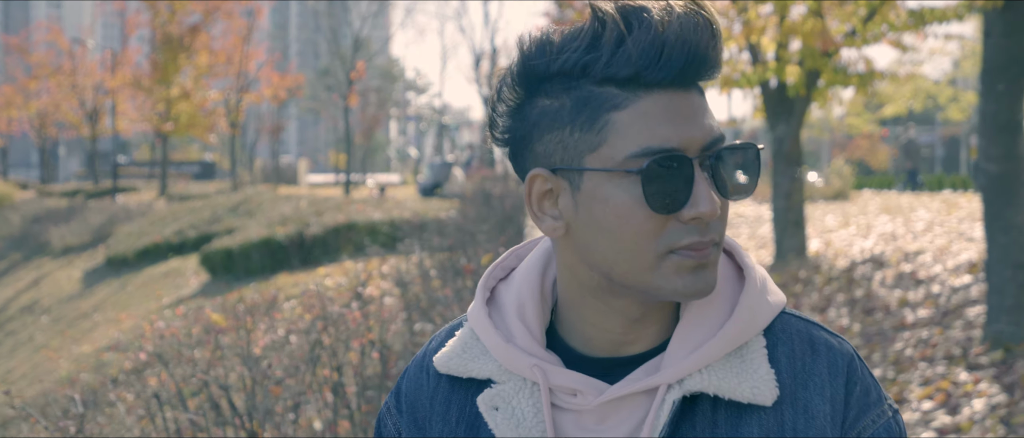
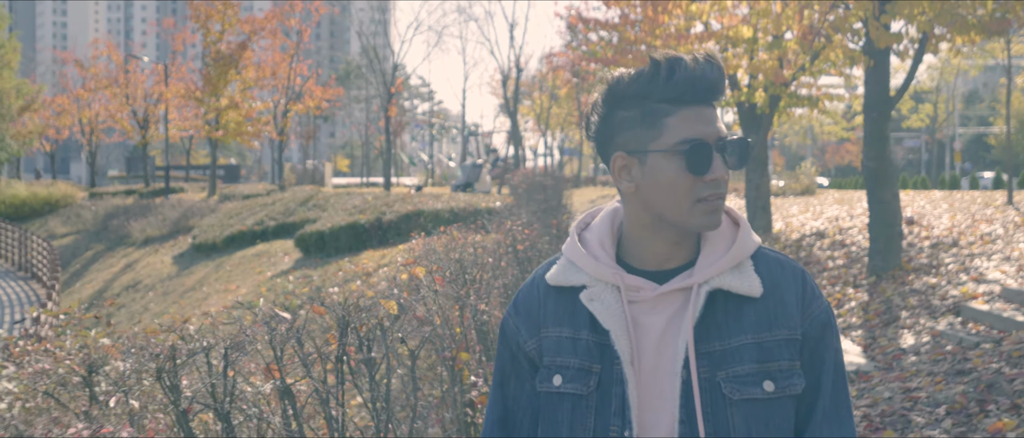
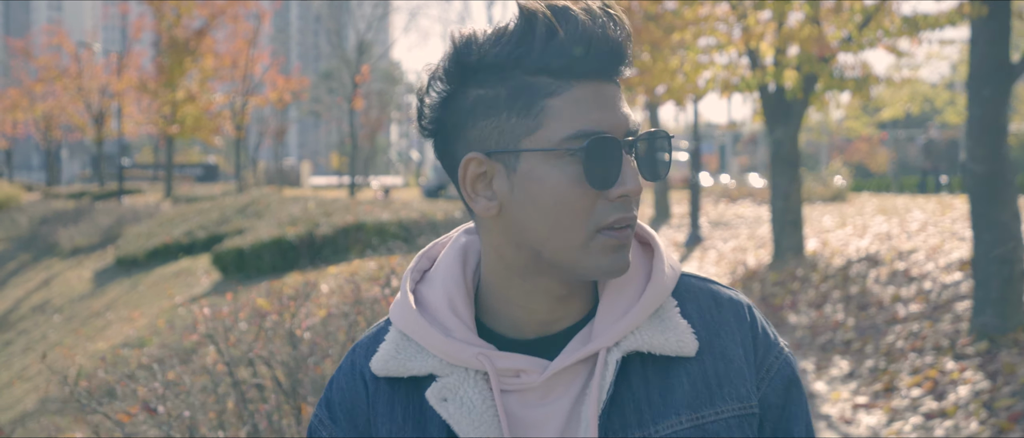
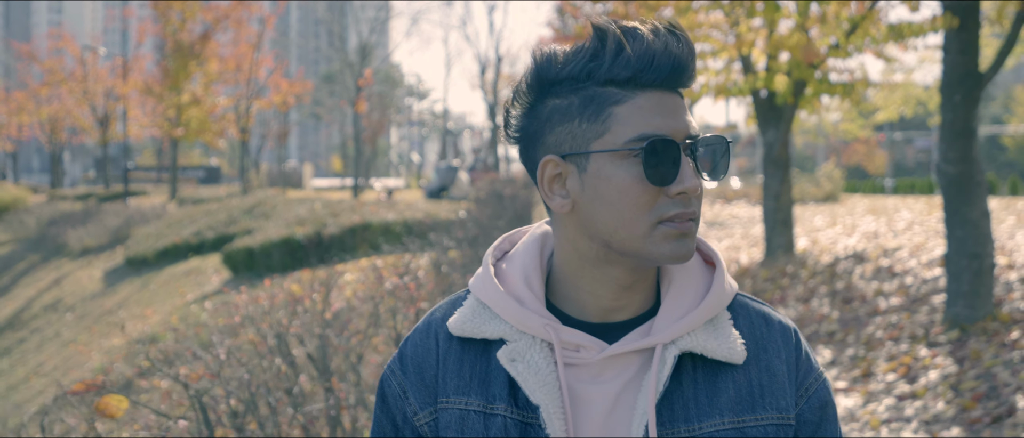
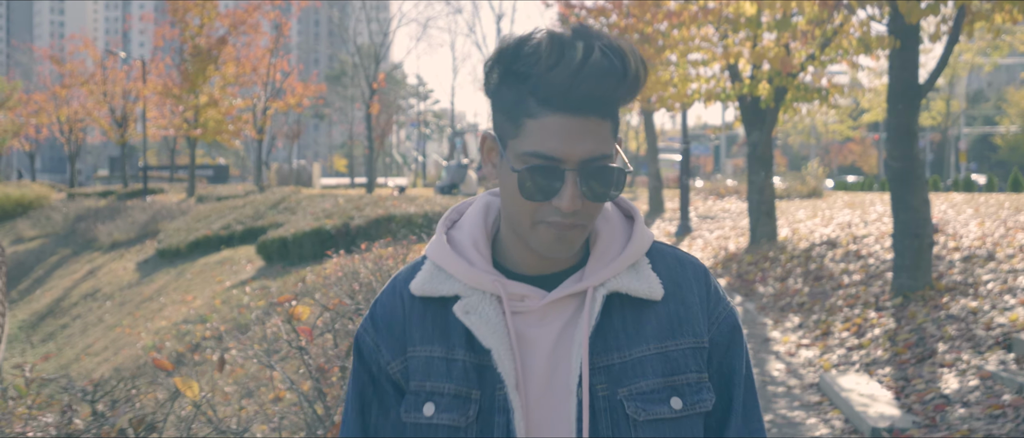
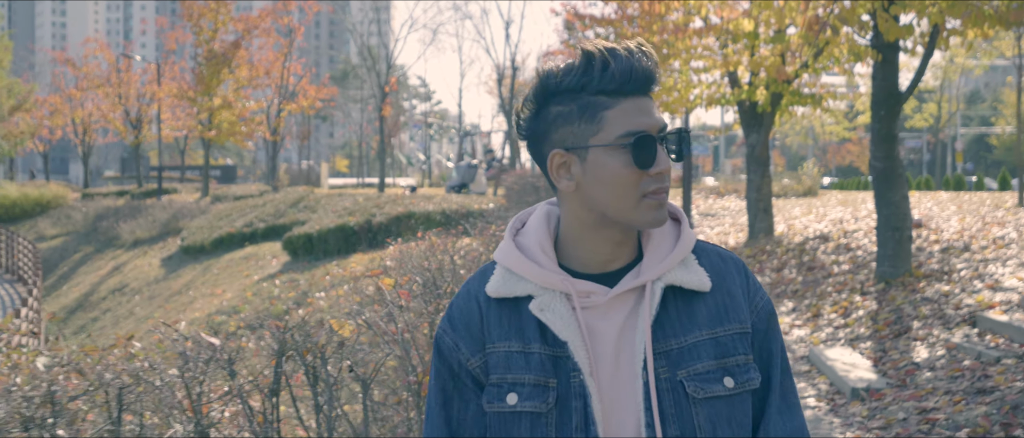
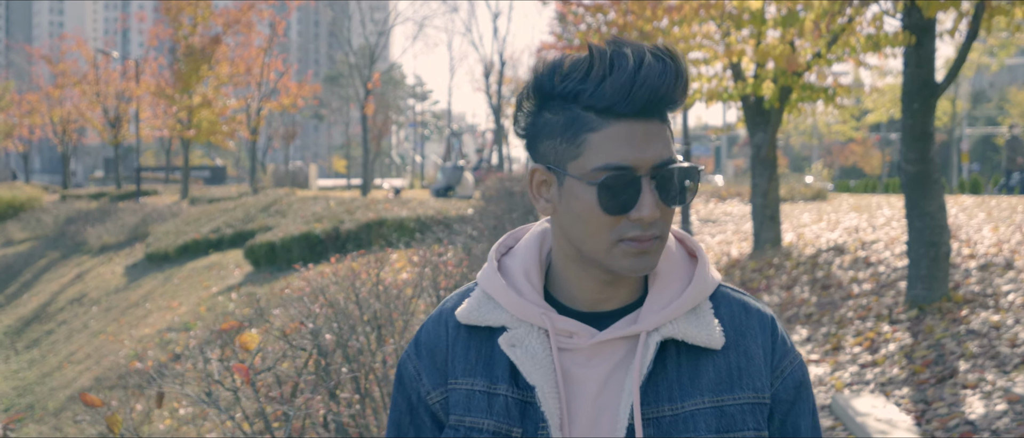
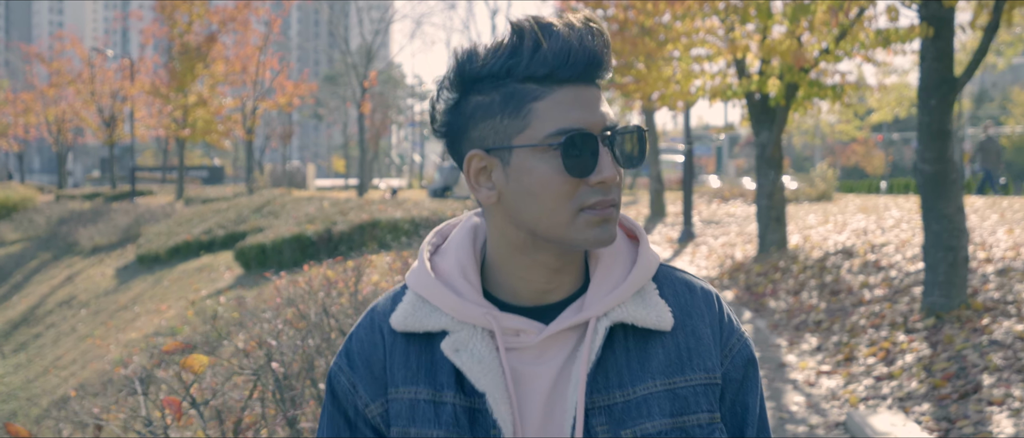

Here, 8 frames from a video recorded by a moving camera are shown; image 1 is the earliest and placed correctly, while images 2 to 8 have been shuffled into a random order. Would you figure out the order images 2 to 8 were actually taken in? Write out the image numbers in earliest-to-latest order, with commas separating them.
3, 4, 8, 7, 5, 6, 2
